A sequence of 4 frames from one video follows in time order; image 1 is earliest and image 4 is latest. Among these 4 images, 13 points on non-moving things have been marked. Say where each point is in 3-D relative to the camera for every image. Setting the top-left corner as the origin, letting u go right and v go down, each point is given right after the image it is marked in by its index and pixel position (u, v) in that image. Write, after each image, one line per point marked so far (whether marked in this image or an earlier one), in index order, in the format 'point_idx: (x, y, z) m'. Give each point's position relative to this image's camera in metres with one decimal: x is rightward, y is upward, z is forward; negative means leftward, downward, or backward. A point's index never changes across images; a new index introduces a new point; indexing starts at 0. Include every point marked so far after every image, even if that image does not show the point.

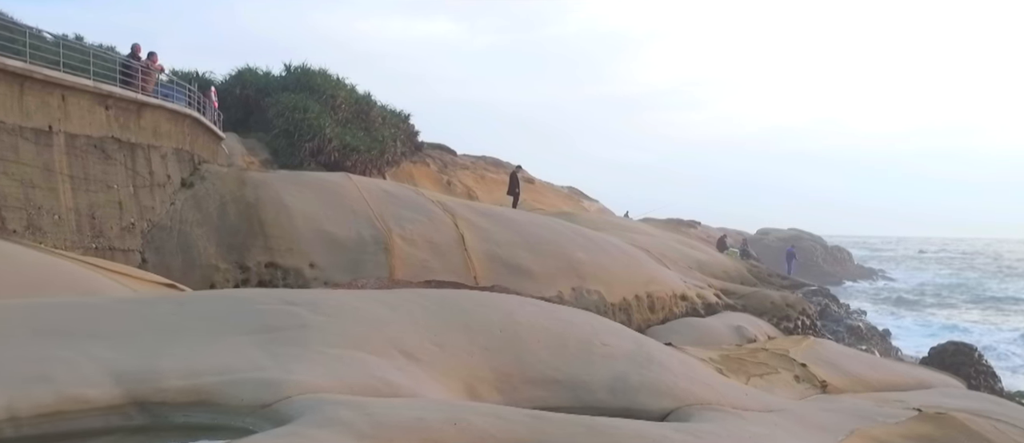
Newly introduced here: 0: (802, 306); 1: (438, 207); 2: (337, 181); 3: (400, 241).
0: (+6.1, -1.8, +17.7) m
1: (-1.1, +0.2, +12.1) m
2: (-2.4, +0.5, +11.6) m
3: (-1.4, -0.2, +10.8) m
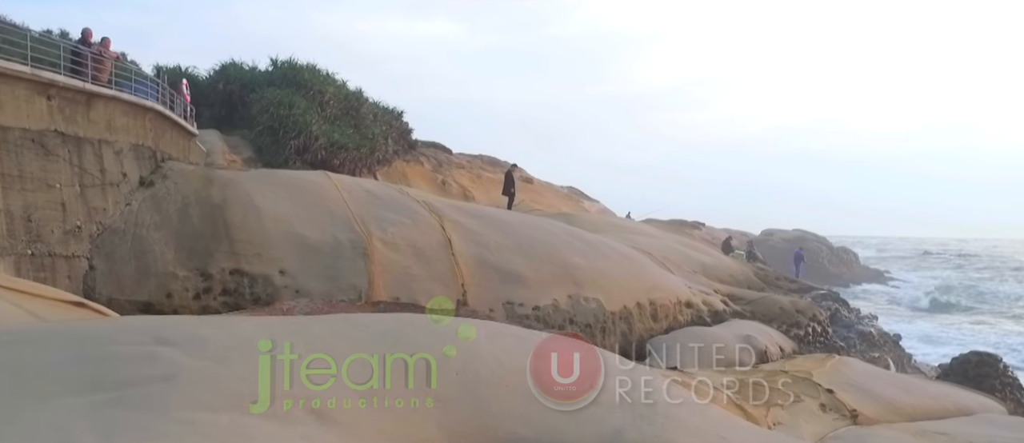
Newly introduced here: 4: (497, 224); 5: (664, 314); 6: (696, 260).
0: (+6.0, -1.8, +16.8) m
1: (-1.2, +0.2, +11.2) m
2: (-2.5, +0.5, +10.7) m
3: (-1.5, -0.3, +9.9) m
4: (-0.2, 0.0, +11.7) m
5: (+2.2, -1.3, +12.1) m
6: (+4.1, -0.9, +19.1) m
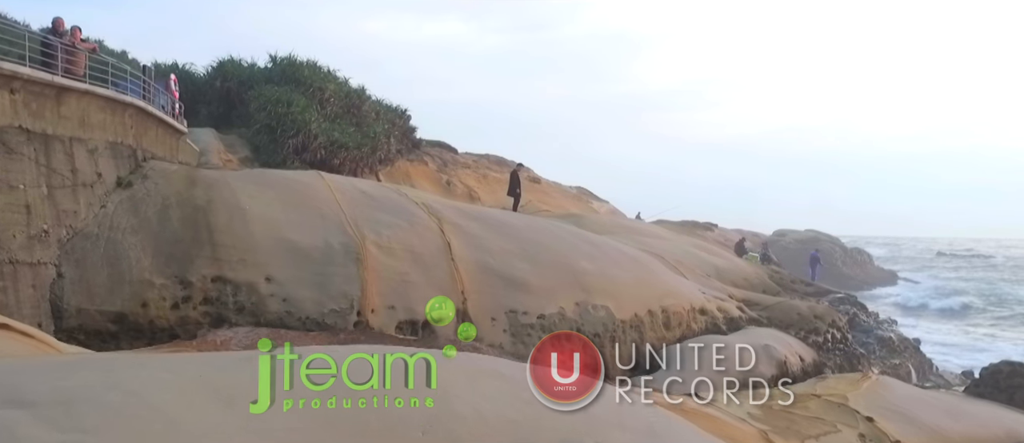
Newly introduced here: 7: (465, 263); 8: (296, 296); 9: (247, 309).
0: (+6.1, -1.8, +16.1) m
1: (-1.1, +0.1, +10.6) m
2: (-2.5, +0.5, +10.1) m
3: (-1.5, -0.3, +9.3) m
4: (-0.1, -0.1, +11.1) m
5: (+2.2, -1.4, +11.5) m
6: (+4.3, -0.9, +18.4) m
7: (-0.5, -0.5, +9.9) m
8: (-2.2, -0.8, +8.5) m
9: (-2.6, -0.9, +8.3) m
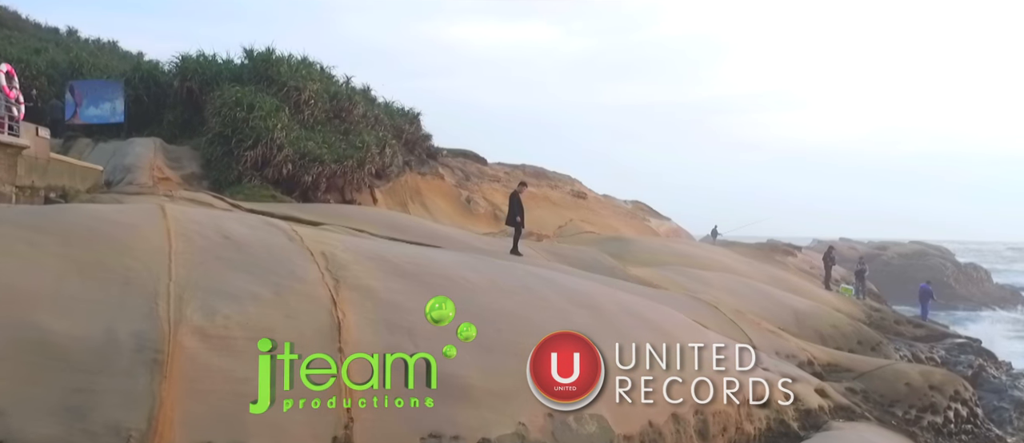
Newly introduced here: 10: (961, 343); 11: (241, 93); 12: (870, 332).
0: (+6.1, -2.4, +11.7) m
1: (-1.6, -0.3, +6.9) m
2: (-3.0, 0.0, +6.6) m
3: (-2.1, -0.8, +5.7) m
4: (-0.6, -0.6, +7.3) m
5: (+1.8, -1.9, +7.5) m
6: (+4.6, -1.4, +14.1) m
7: (-1.1, -1.0, +6.2) m
8: (-2.9, -1.2, +5.0) m
9: (-3.3, -1.3, +4.8) m
10: (+9.1, -2.5, +17.2) m
11: (-4.5, +2.1, +14.2) m
12: (+6.3, -2.0, +14.9) m
